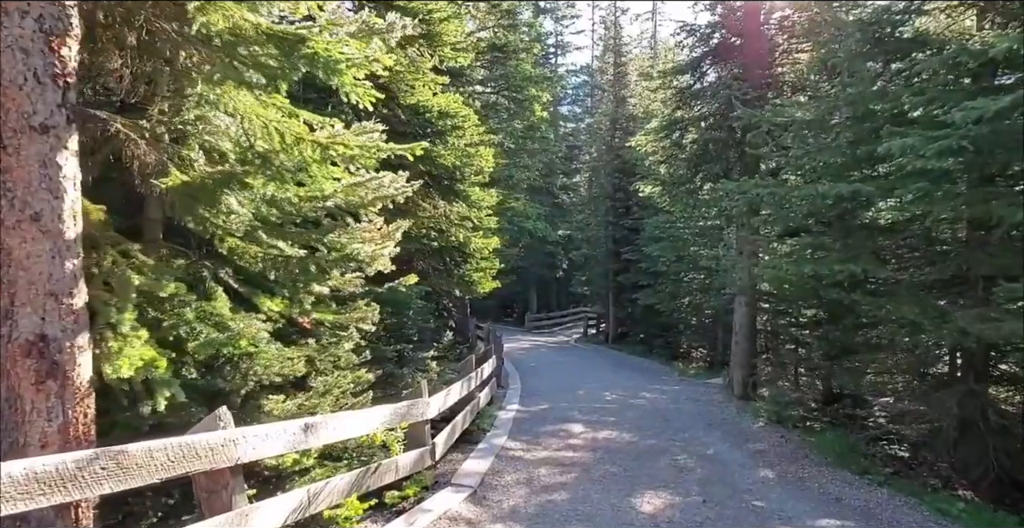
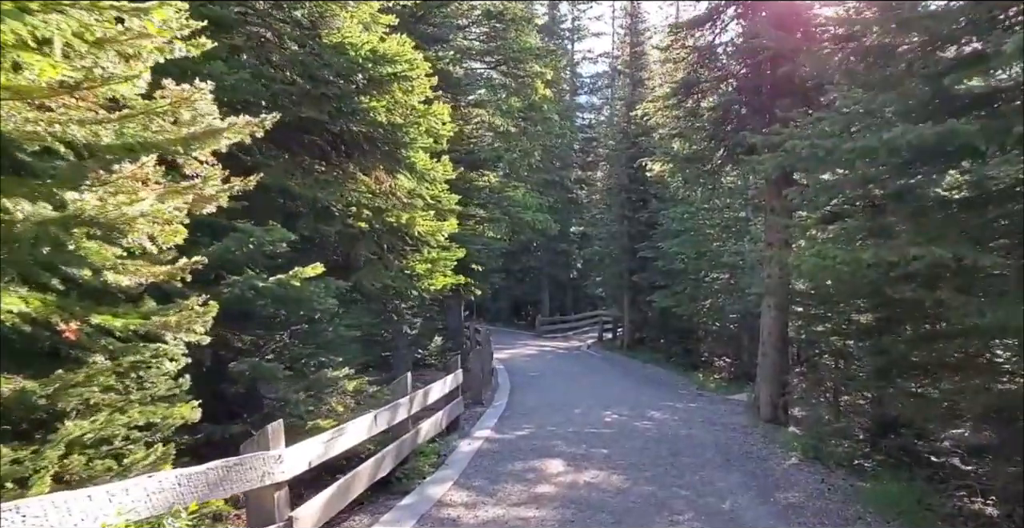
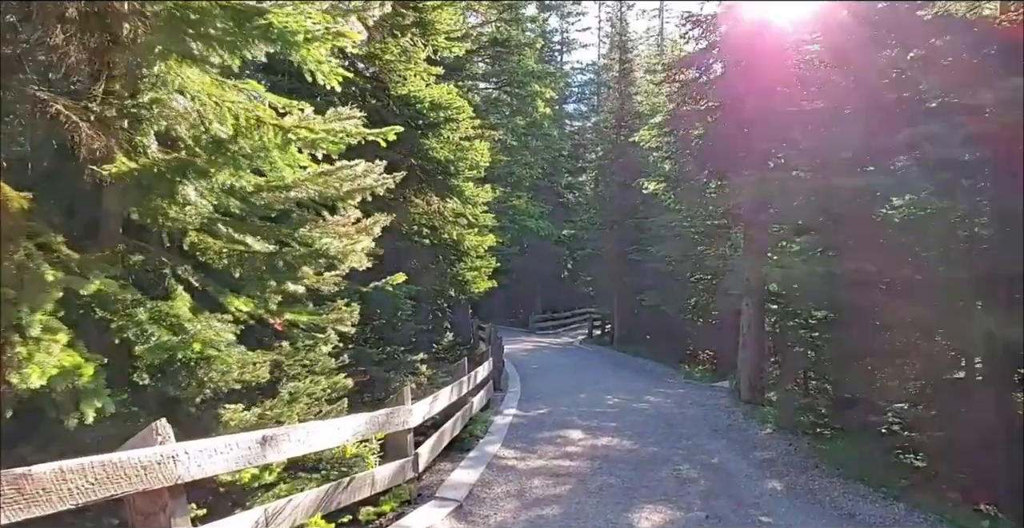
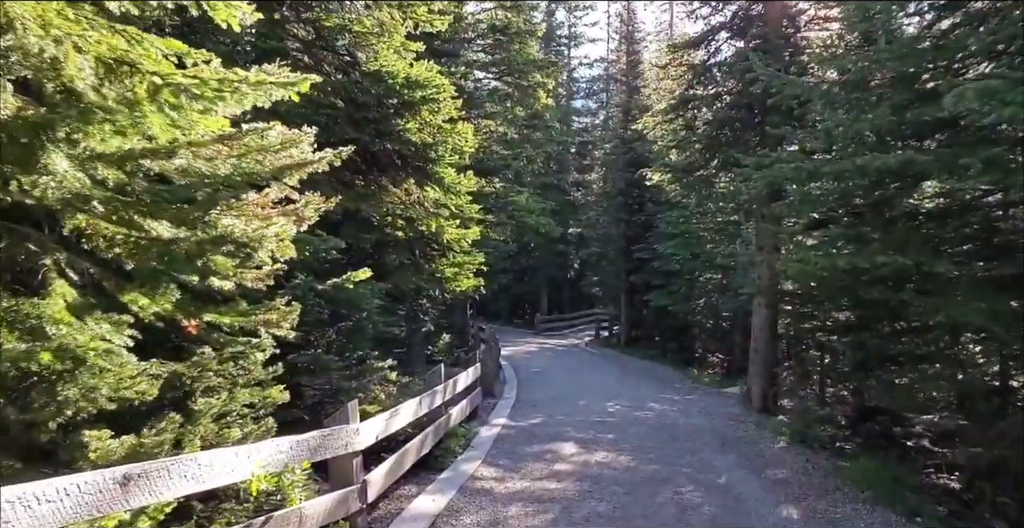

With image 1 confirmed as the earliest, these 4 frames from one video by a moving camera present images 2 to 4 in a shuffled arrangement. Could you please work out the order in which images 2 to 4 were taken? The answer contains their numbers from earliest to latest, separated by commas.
3, 4, 2
